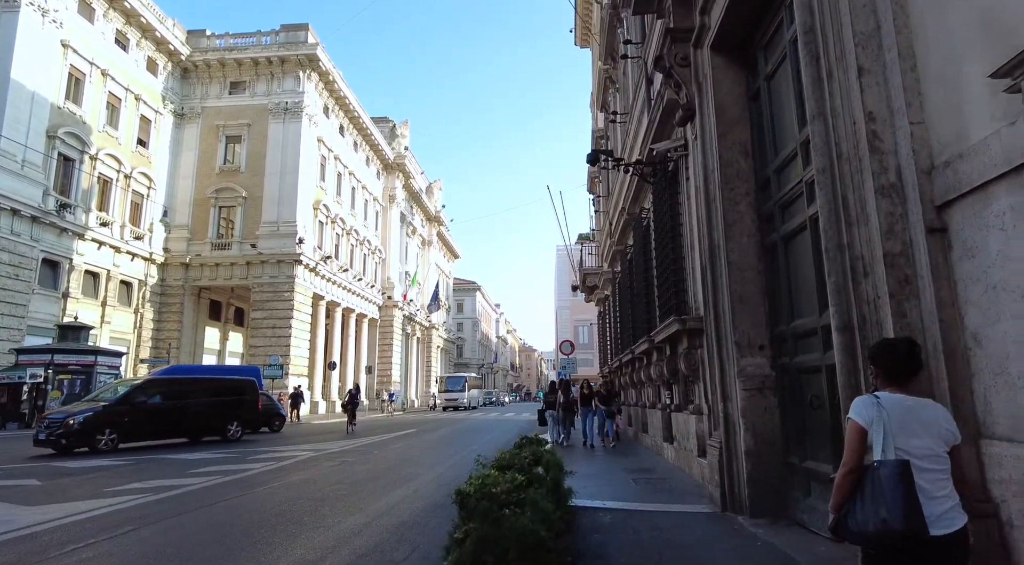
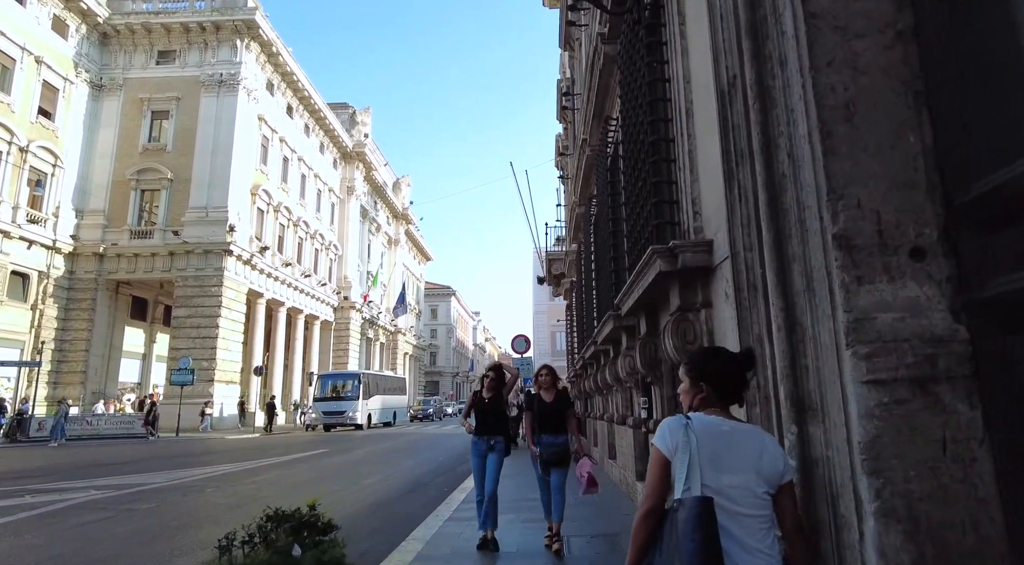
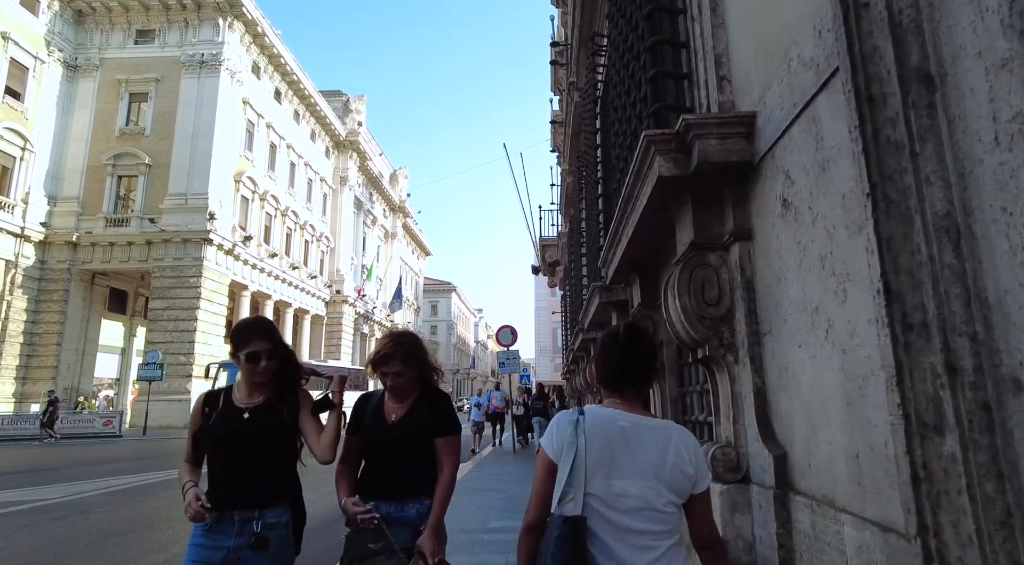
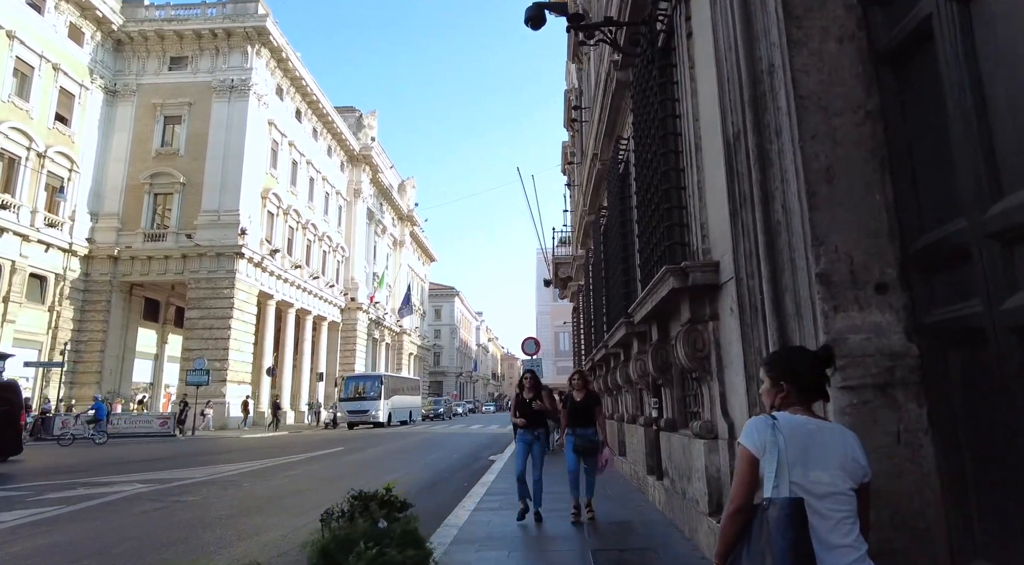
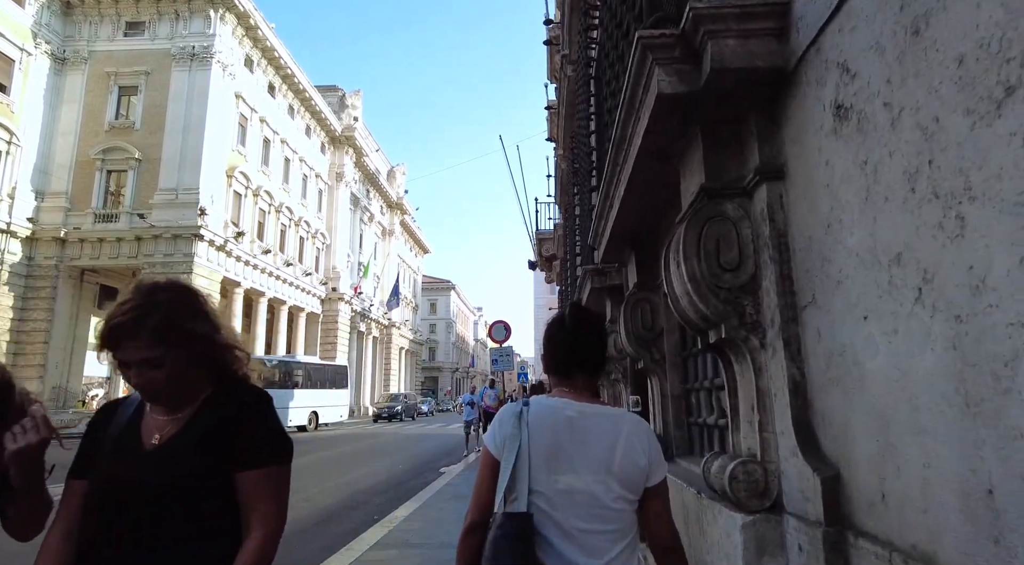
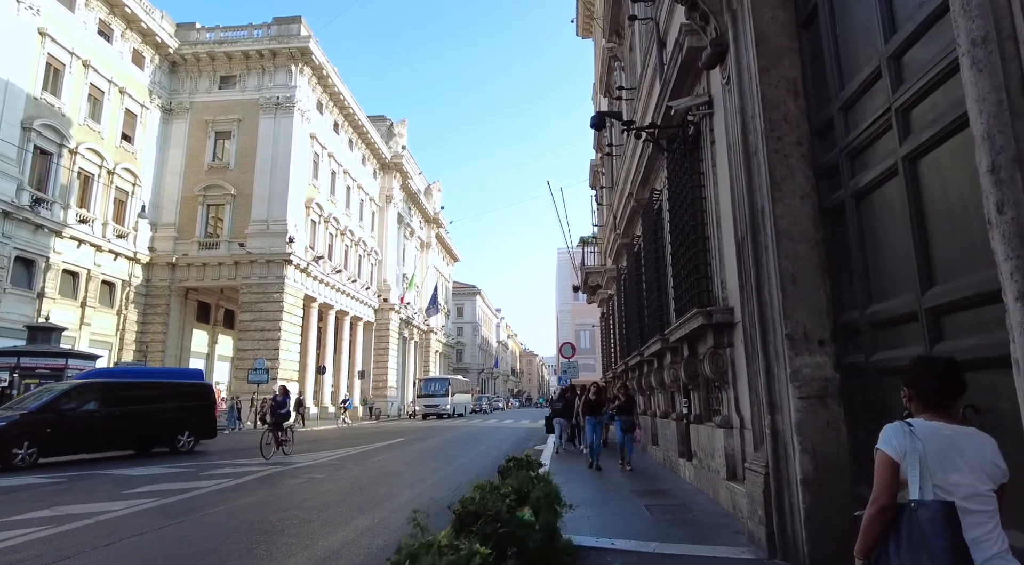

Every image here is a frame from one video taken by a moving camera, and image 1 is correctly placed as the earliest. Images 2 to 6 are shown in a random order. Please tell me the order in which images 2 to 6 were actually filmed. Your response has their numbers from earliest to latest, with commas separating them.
6, 4, 2, 3, 5
